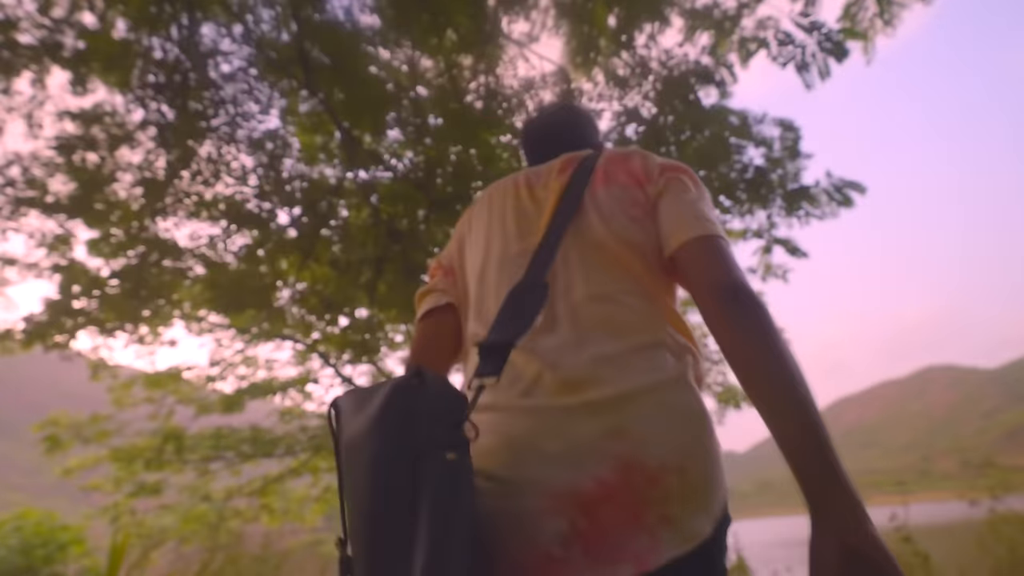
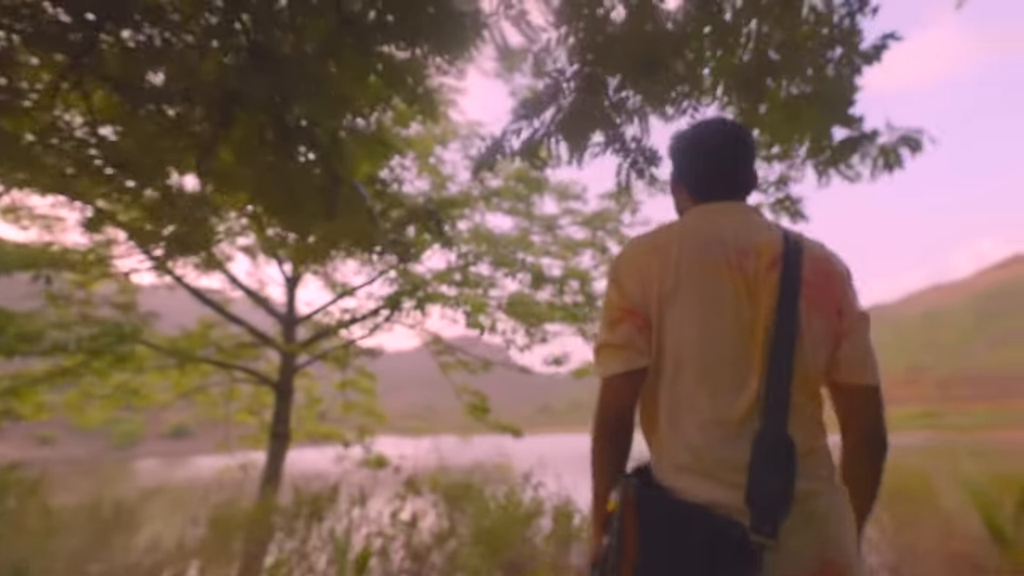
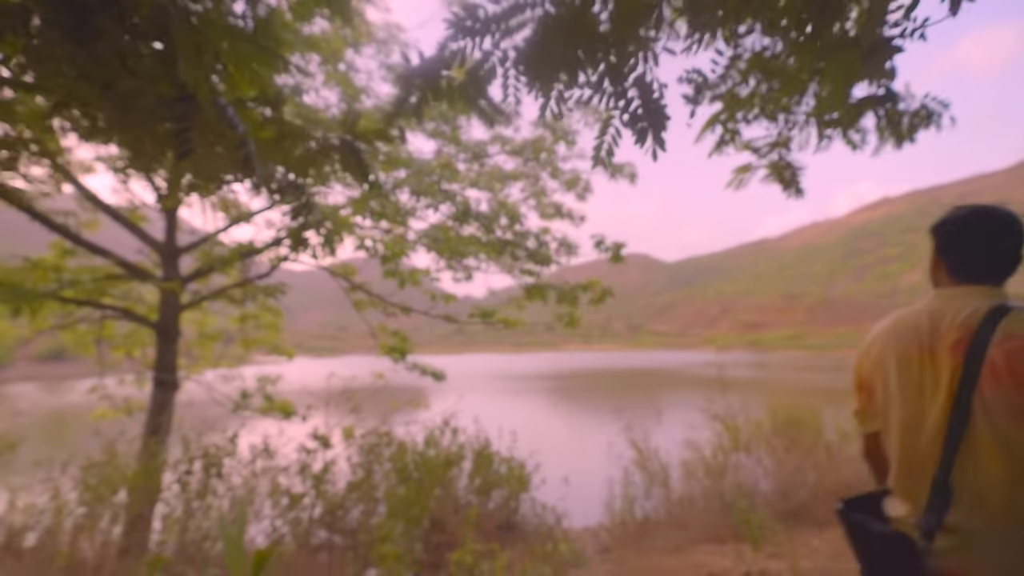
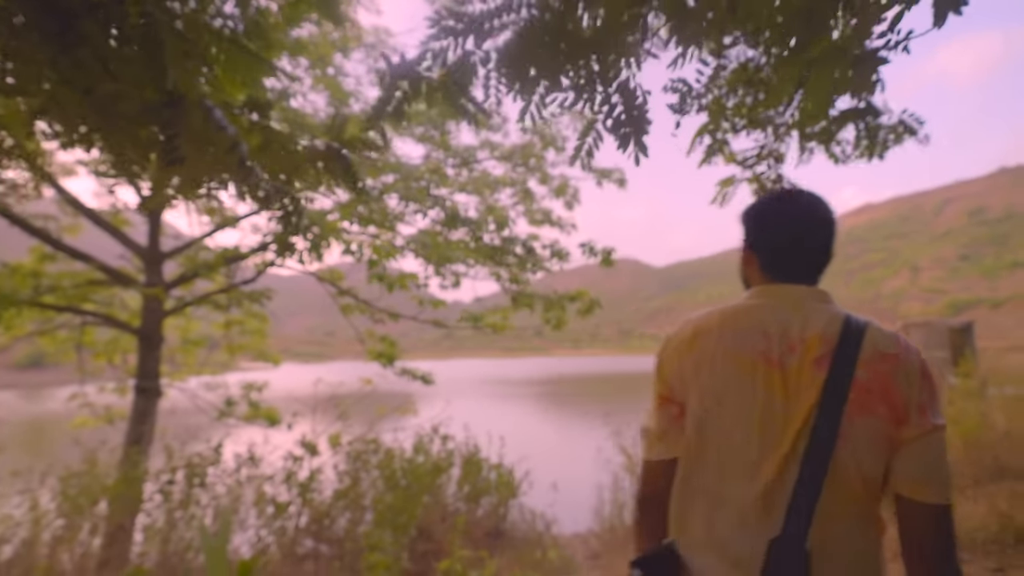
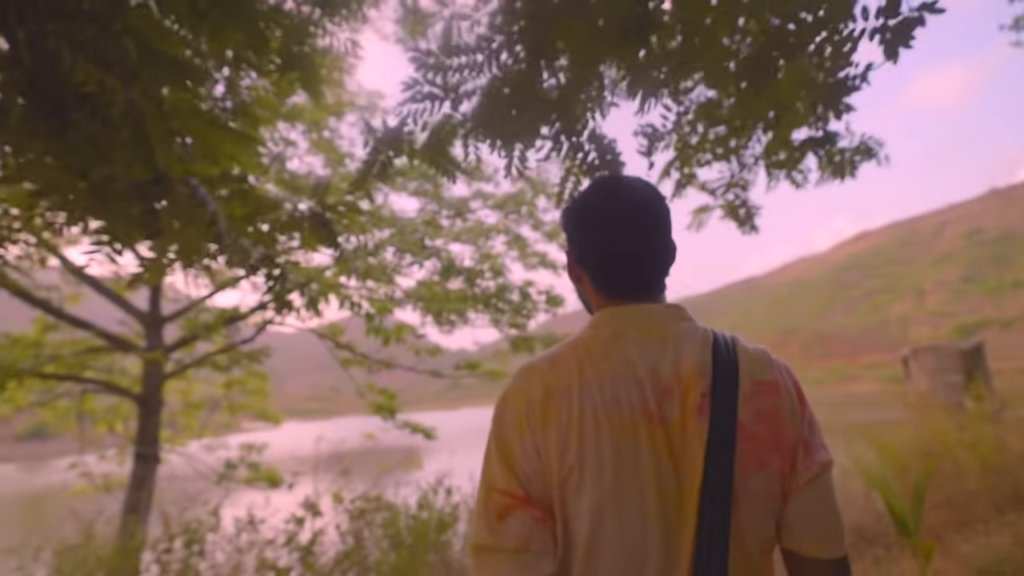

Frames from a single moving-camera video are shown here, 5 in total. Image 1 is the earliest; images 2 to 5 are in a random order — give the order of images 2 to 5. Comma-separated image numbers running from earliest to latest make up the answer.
2, 5, 4, 3
